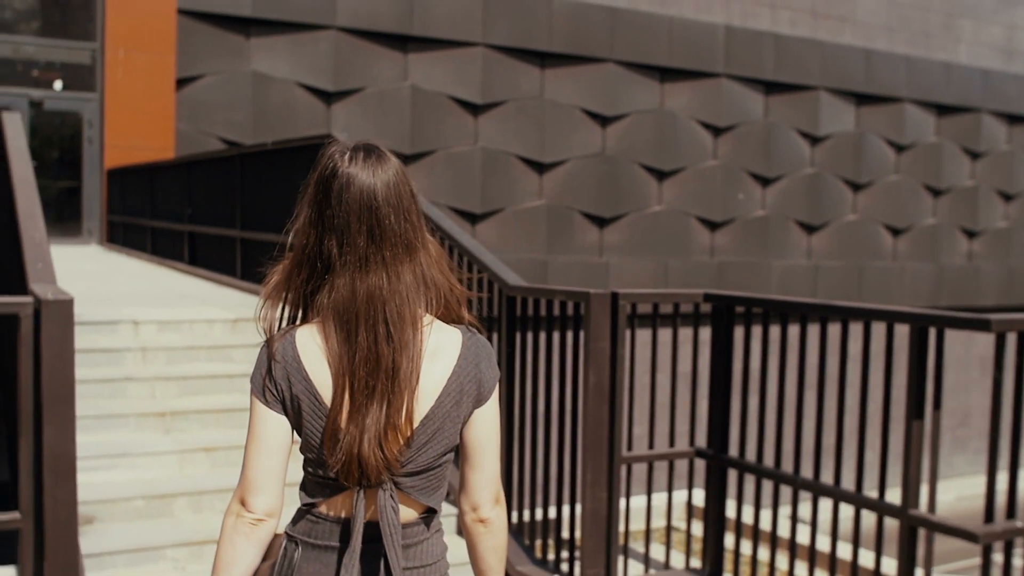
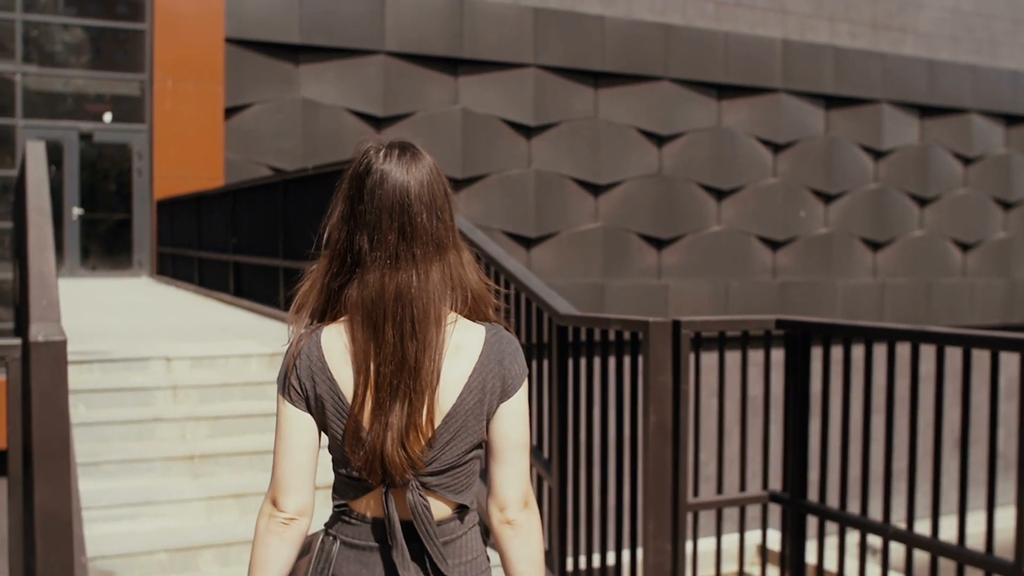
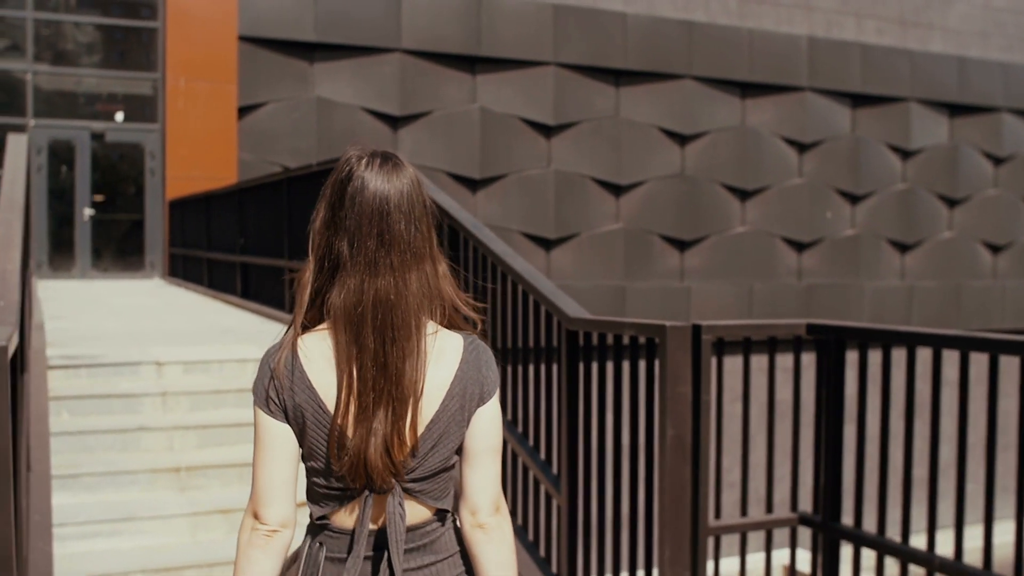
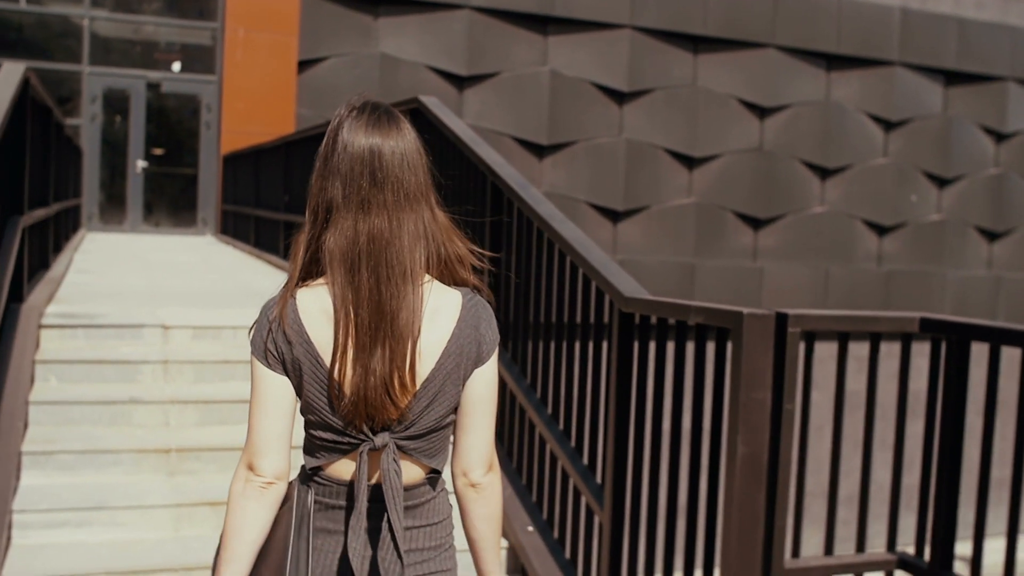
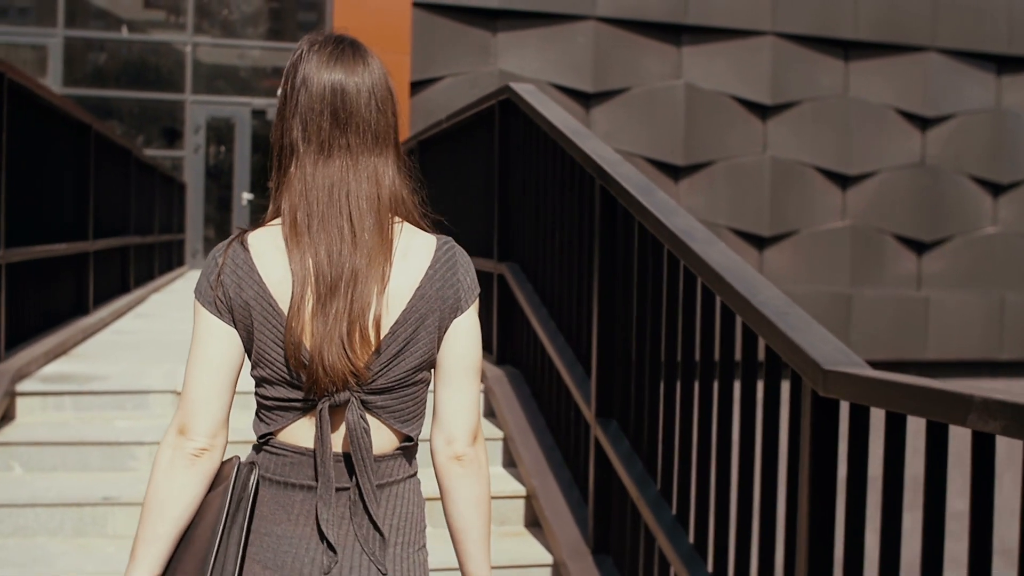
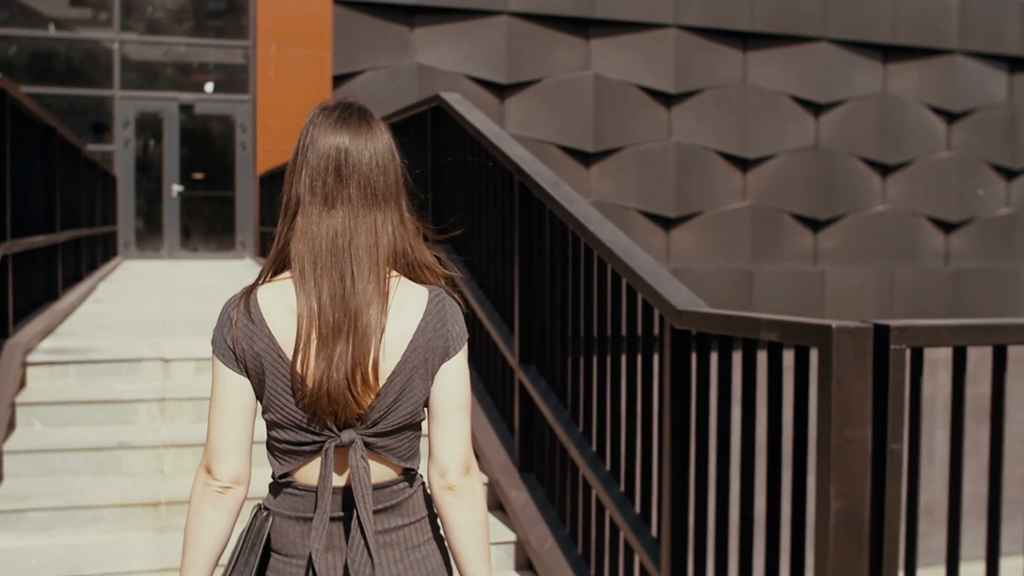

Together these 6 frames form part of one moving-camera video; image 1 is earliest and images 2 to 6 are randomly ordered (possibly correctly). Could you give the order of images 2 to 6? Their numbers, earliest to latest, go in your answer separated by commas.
2, 3, 4, 6, 5
